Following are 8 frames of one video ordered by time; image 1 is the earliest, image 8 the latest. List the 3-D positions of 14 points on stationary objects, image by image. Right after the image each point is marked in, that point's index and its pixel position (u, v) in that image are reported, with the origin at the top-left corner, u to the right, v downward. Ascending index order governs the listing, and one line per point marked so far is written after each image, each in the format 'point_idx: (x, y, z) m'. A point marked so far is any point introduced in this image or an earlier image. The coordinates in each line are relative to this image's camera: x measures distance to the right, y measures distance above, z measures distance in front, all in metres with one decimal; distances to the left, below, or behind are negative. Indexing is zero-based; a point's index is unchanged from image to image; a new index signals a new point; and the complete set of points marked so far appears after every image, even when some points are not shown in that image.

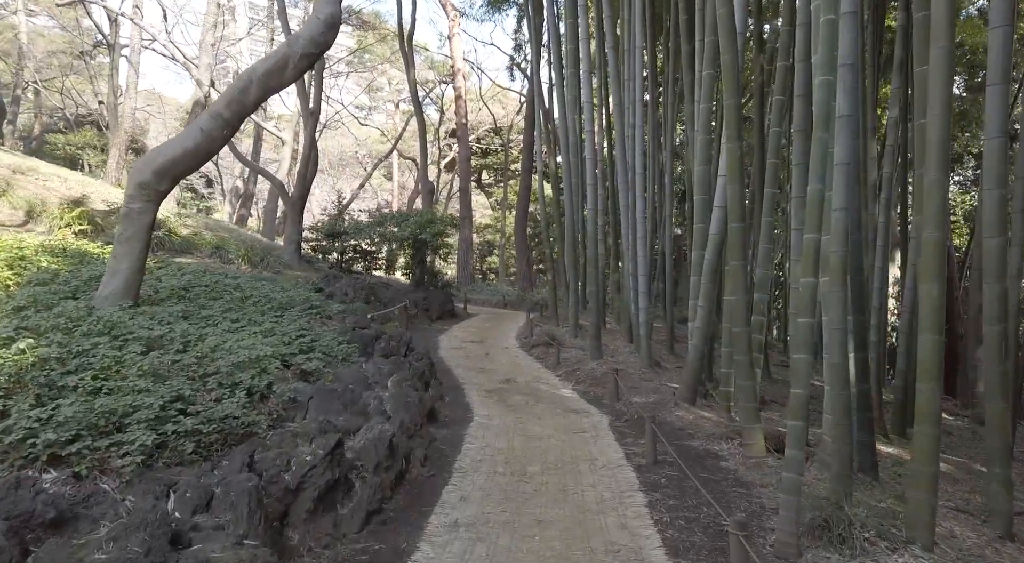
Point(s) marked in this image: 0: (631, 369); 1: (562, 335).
0: (+1.3, -1.0, +8.4) m
1: (+0.7, -0.8, +10.9) m
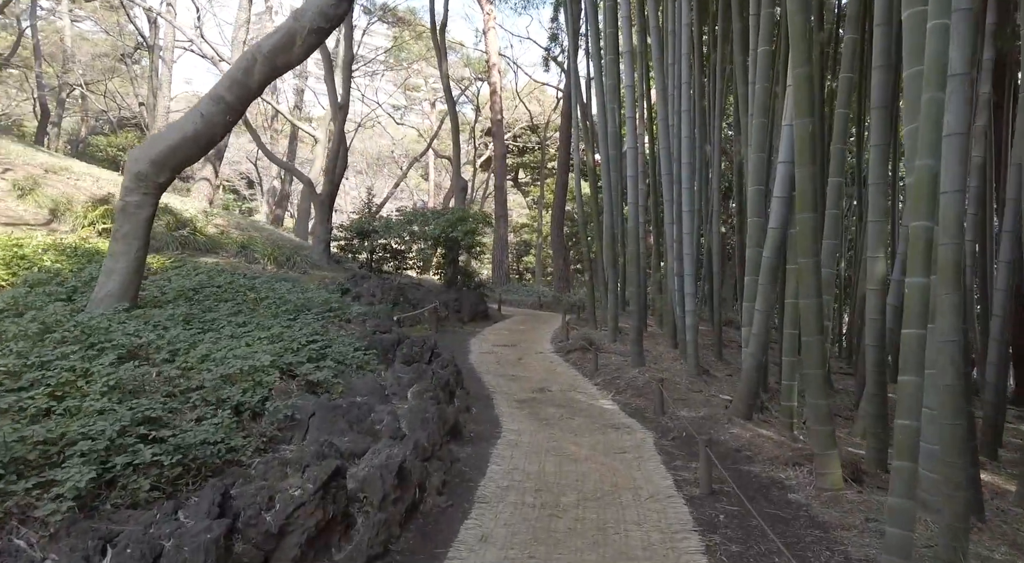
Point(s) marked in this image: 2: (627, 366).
0: (+1.7, -1.0, +7.7) m
1: (+1.2, -0.8, +10.2) m
2: (+1.3, -1.0, +8.4) m
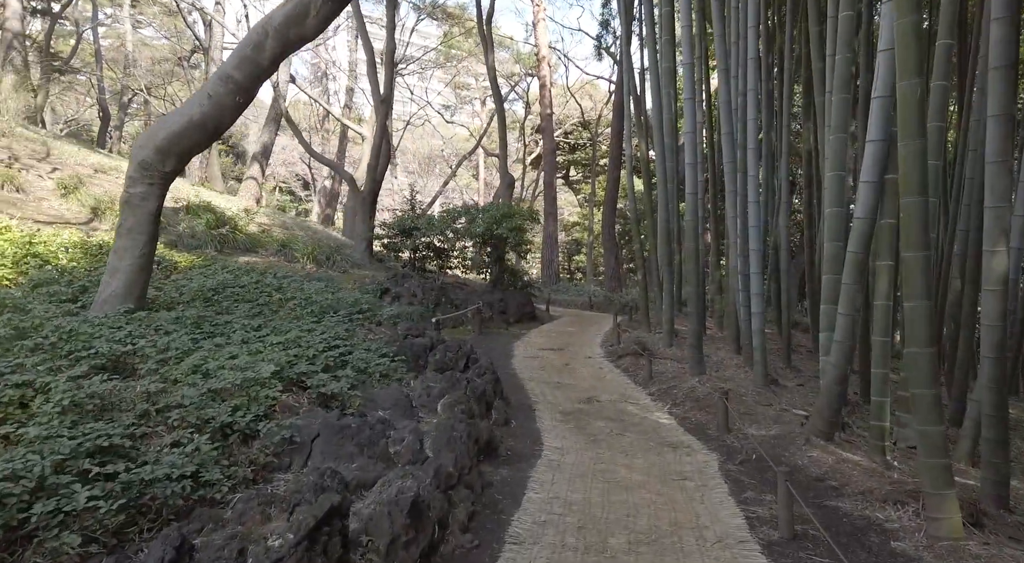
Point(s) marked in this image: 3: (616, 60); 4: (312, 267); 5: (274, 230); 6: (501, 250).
0: (+2.1, -1.0, +6.9) m
1: (+1.8, -0.8, +9.5) m
2: (+1.8, -1.0, +7.7) m
3: (+2.7, +5.7, +19.3) m
4: (-3.1, +0.2, +11.5) m
5: (-4.4, +1.0, +13.9) m
6: (-0.2, +0.6, +13.7) m
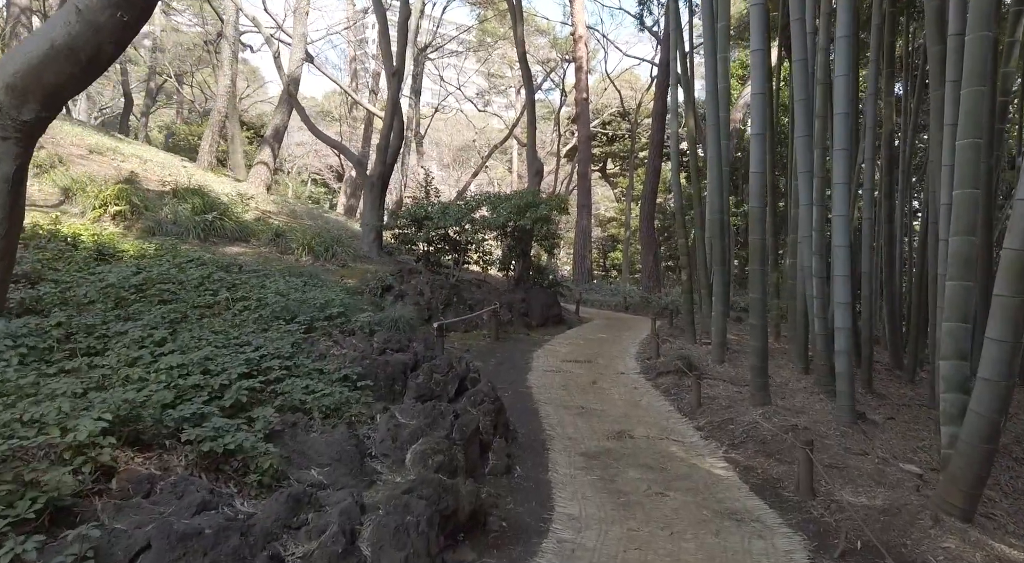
0: (+2.2, -1.0, +5.3) m
1: (+2.0, -0.8, +7.9) m
2: (+1.9, -1.0, +6.1) m
3: (+3.4, +5.7, +17.6) m
4: (-2.8, +0.3, +10.1) m
5: (-4.0, +1.1, +12.6) m
6: (+0.2, +0.7, +12.2) m
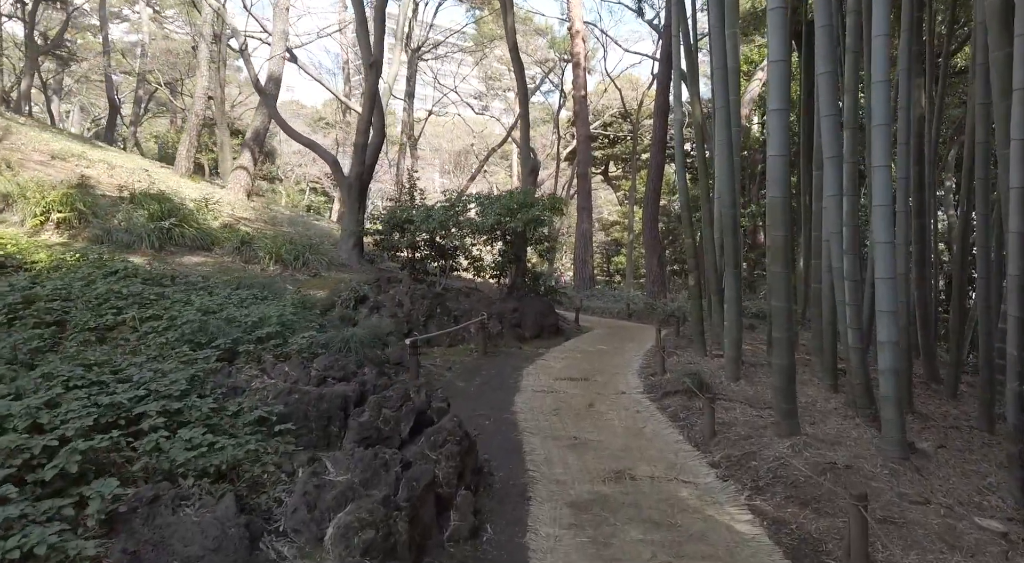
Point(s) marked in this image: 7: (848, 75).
0: (+2.0, -1.1, +4.3) m
1: (+1.9, -0.9, +6.9) m
2: (+1.7, -1.0, +5.1) m
3: (+3.3, +5.6, +16.6) m
4: (-2.9, +0.1, +9.2) m
5: (-4.1, +0.9, +11.7) m
6: (+0.1, +0.6, +11.2) m
7: (+2.5, +1.6, +5.6) m
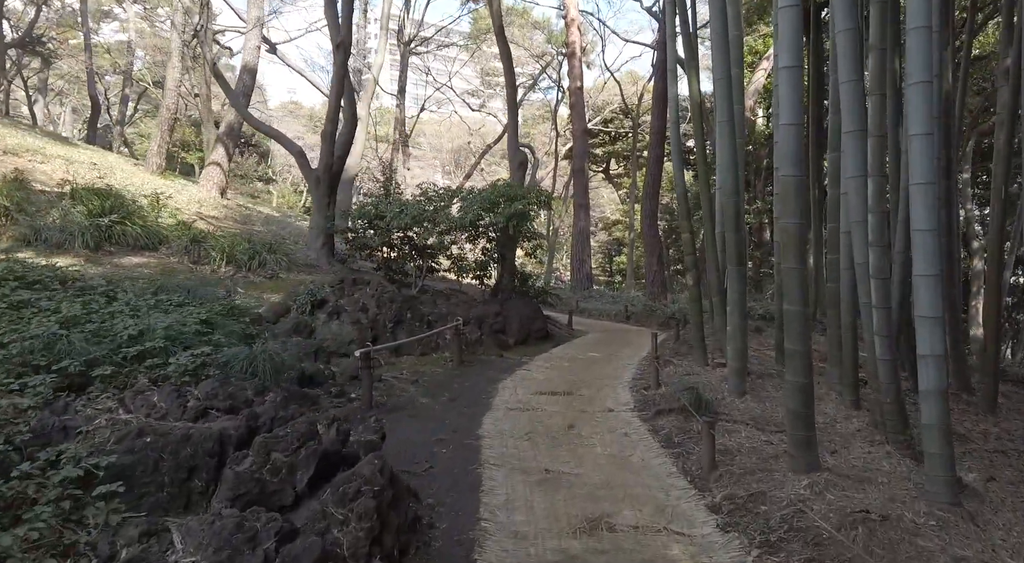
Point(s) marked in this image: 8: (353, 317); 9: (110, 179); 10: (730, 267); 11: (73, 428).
0: (+1.8, -1.0, +3.4) m
1: (+1.6, -0.9, +6.0) m
2: (+1.5, -1.0, +4.2) m
3: (+3.0, +5.6, +15.7) m
4: (-3.1, +0.1, +8.3) m
5: (-4.4, +0.8, +10.8) m
6: (-0.2, +0.5, +10.3) m
7: (+2.3, +1.6, +4.7) m
8: (-1.6, -0.4, +7.6) m
9: (-6.0, +1.5, +11.1) m
10: (+1.7, +0.1, +5.9) m
11: (-1.6, -0.5, +2.8) m
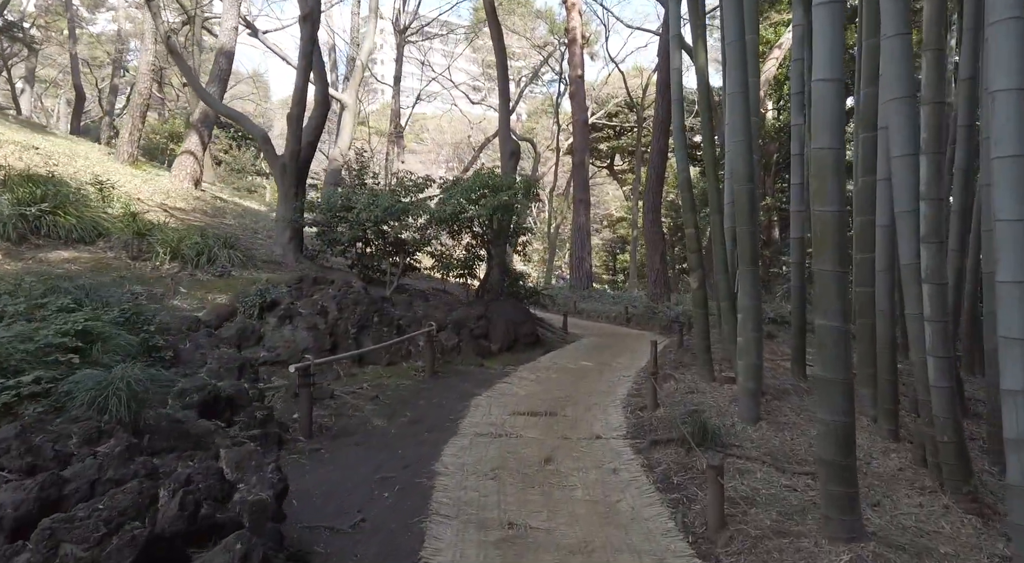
0: (+1.5, -1.1, +2.4) m
1: (+1.4, -0.9, +5.0) m
2: (+1.3, -1.1, +3.2) m
3: (+2.9, +5.6, +14.7) m
4: (-3.3, +0.1, +7.3) m
5: (-4.5, +0.9, +9.9) m
6: (-0.3, +0.5, +9.4) m
7: (+2.1, +1.5, +3.7) m
8: (-1.8, -0.3, +6.7) m
9: (-6.1, +1.6, +10.2) m
10: (+1.5, +0.1, +4.9) m
11: (-1.8, -0.5, +1.9) m
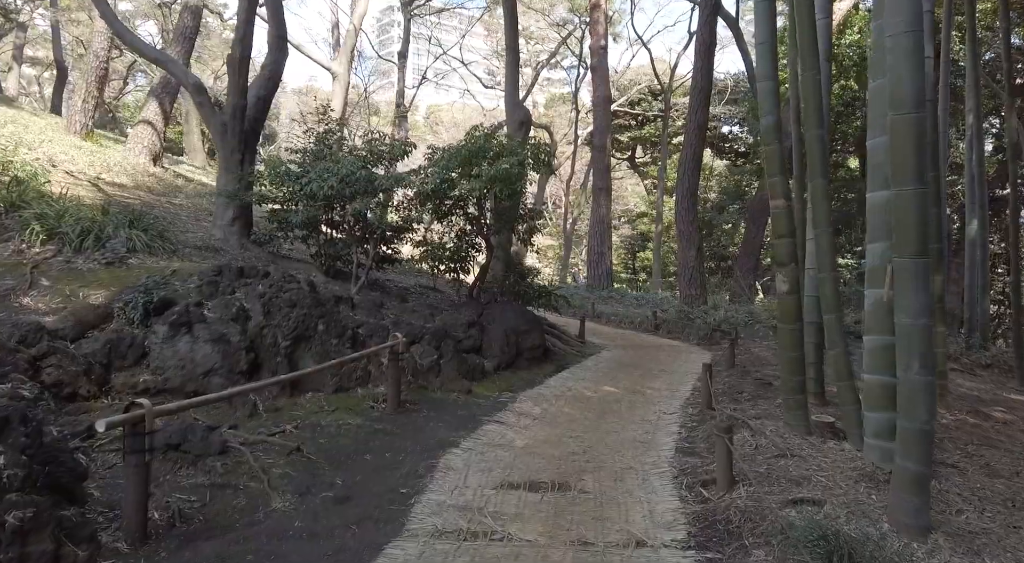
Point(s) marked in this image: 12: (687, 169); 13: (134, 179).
0: (+1.4, -1.1, +0.3) m
1: (+1.3, -0.9, +2.9) m
2: (+1.1, -1.1, +1.1) m
3: (+3.2, +5.6, +12.6) m
4: (-3.3, +0.2, +5.3) m
5: (-4.5, +1.0, +7.9) m
6: (-0.3, +0.6, +7.3) m
7: (+2.0, +1.5, +1.6) m
8: (-1.8, -0.3, +4.7) m
9: (-6.0, +1.7, +8.3) m
10: (+1.5, +0.1, +2.8) m
11: (-2.0, -0.5, -0.1) m
12: (+2.7, +1.8, +11.7) m
13: (-5.2, +1.4, +10.3) m
